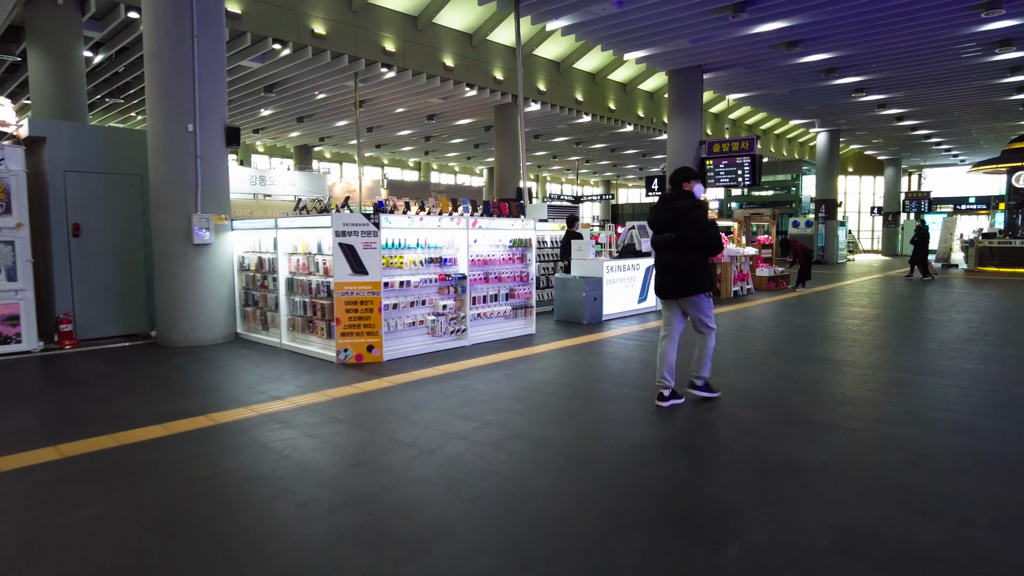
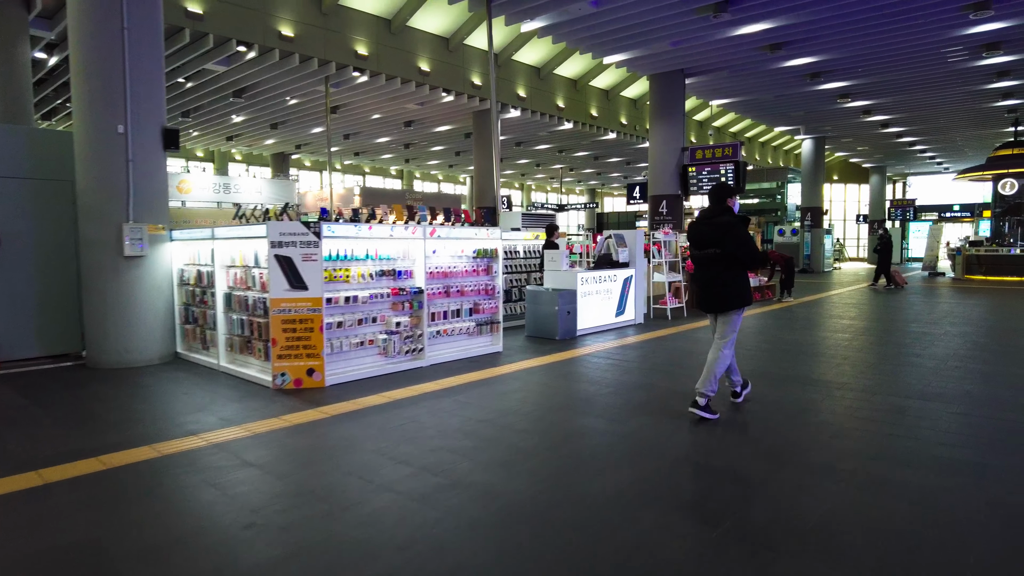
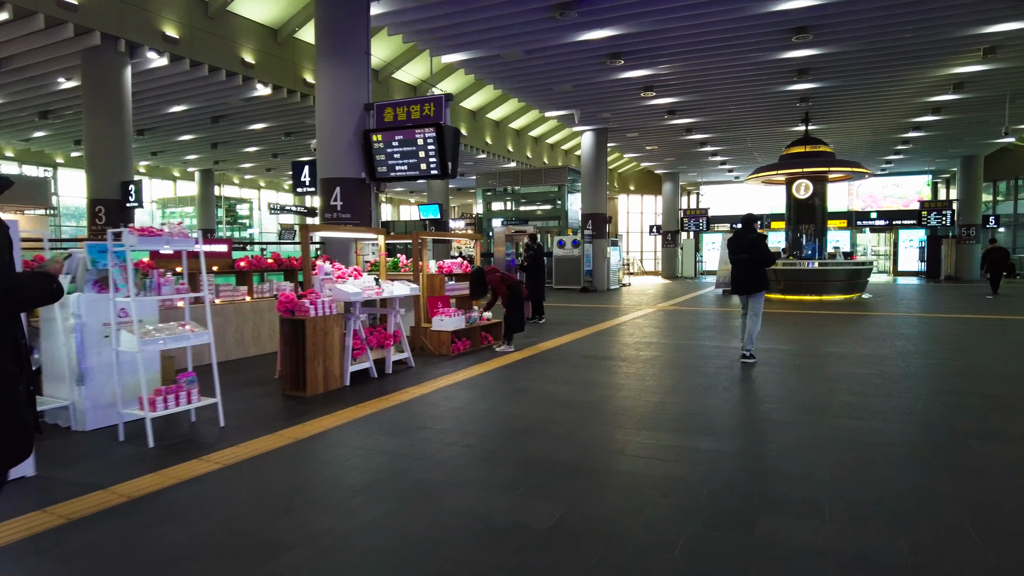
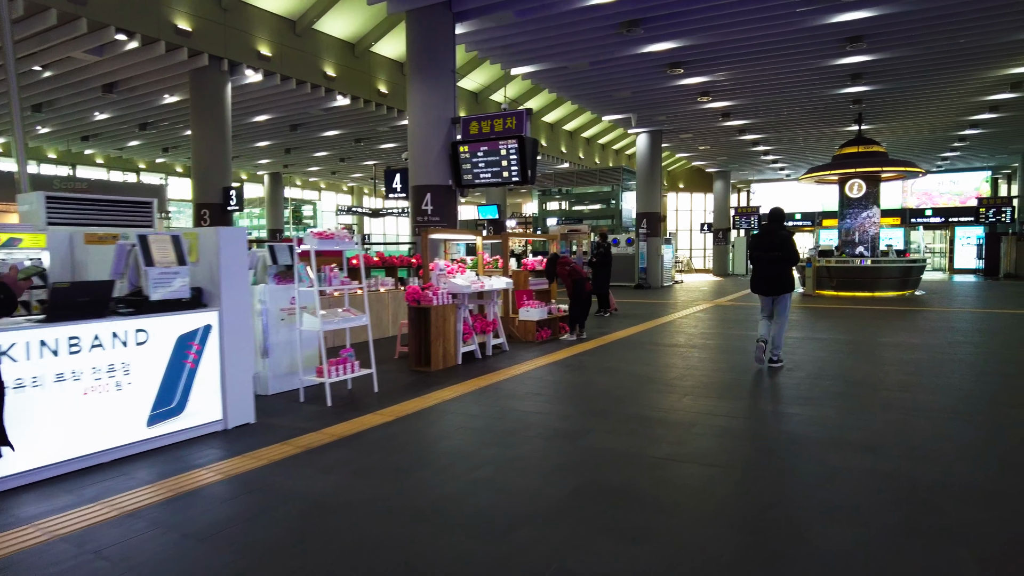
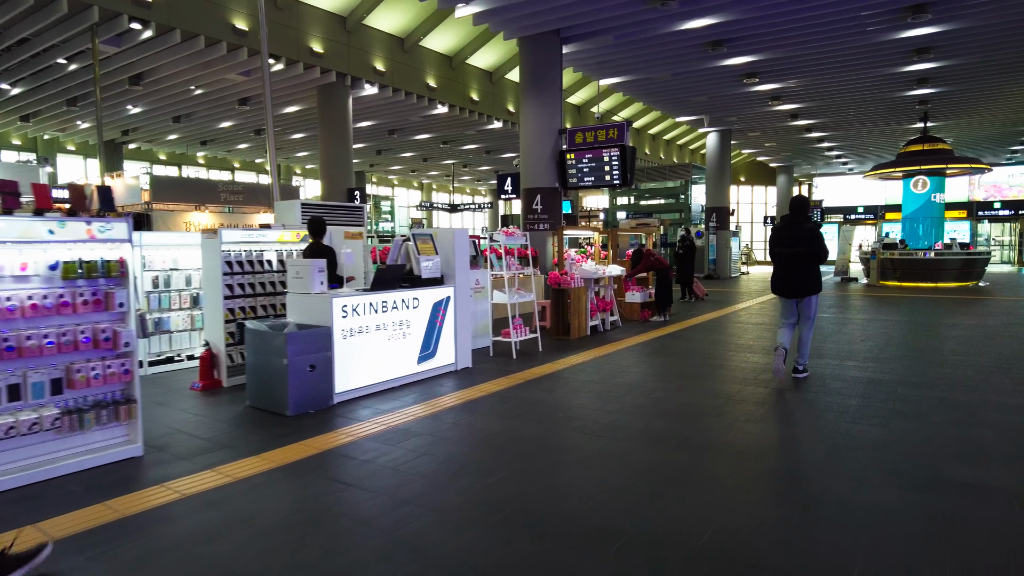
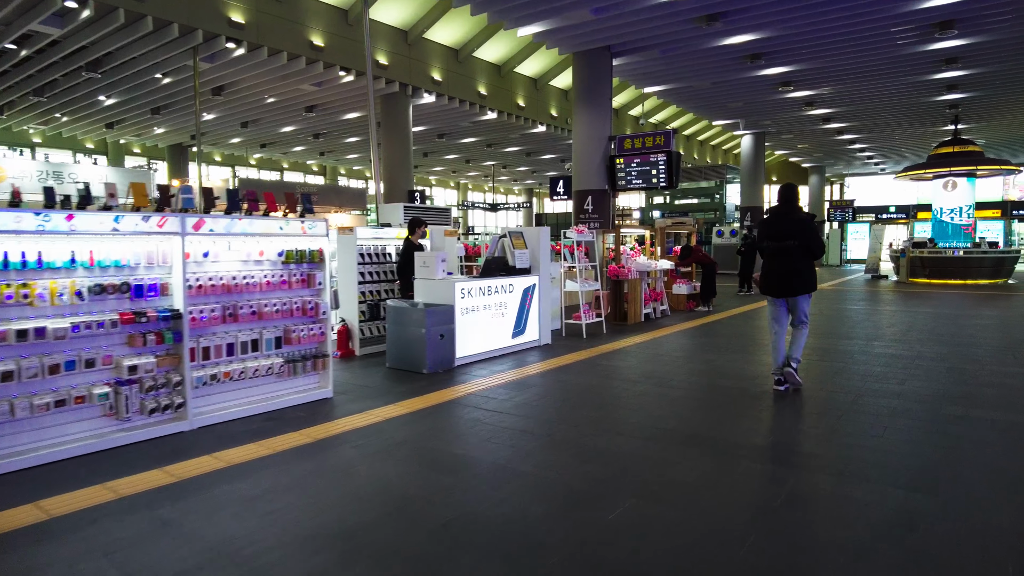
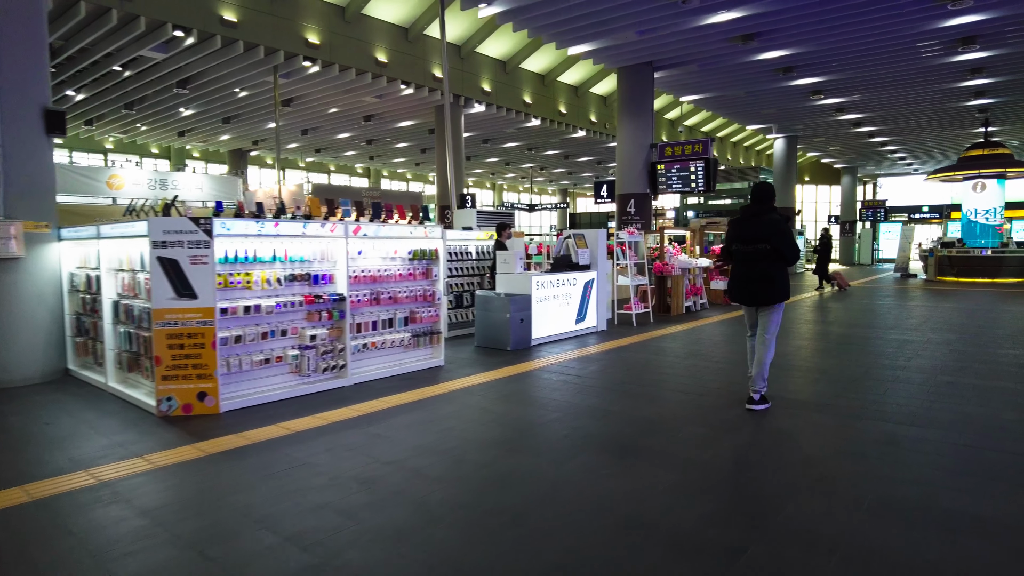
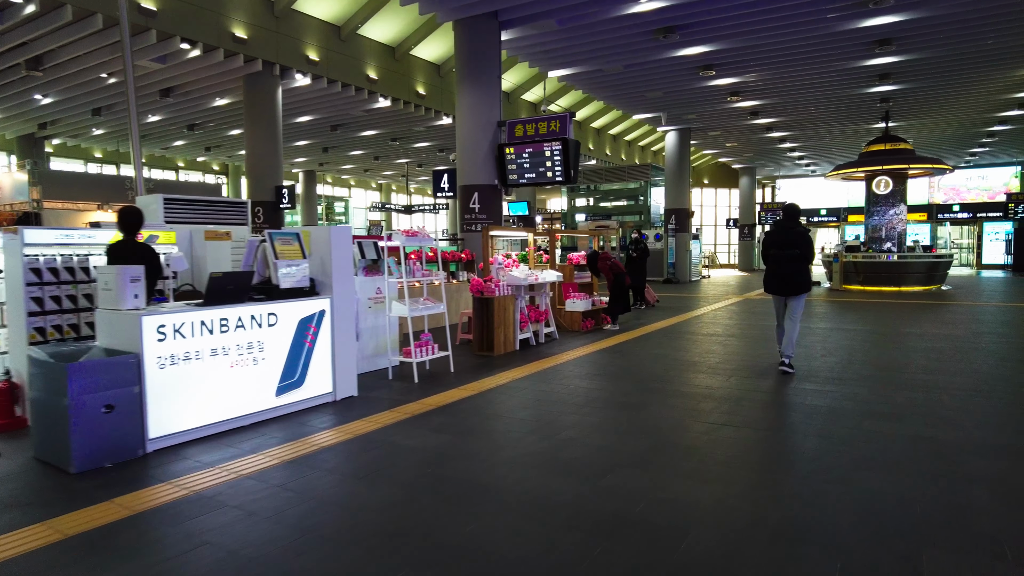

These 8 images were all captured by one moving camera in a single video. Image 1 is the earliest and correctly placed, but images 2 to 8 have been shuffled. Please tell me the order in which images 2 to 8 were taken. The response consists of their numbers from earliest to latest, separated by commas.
2, 7, 6, 5, 8, 4, 3
